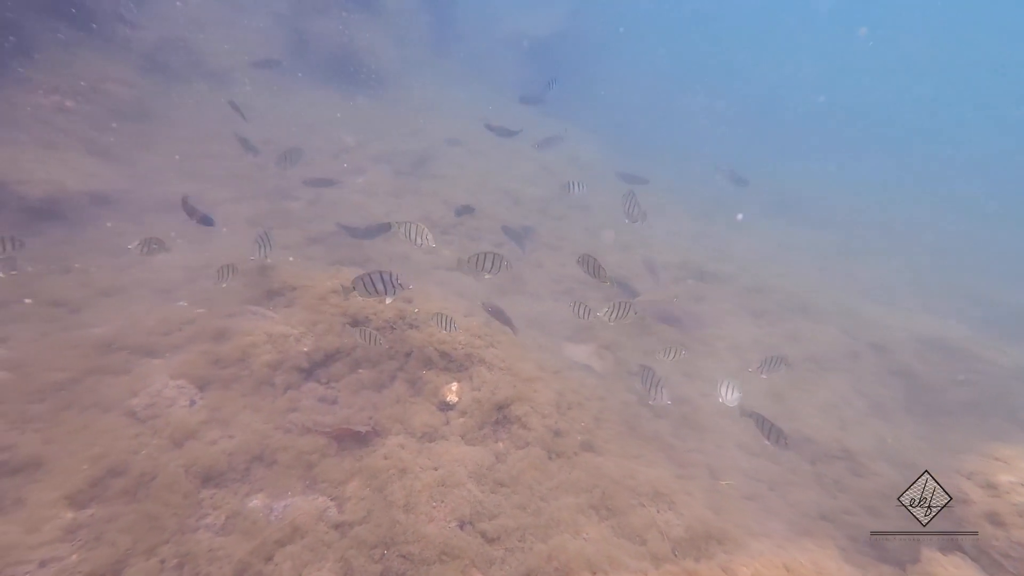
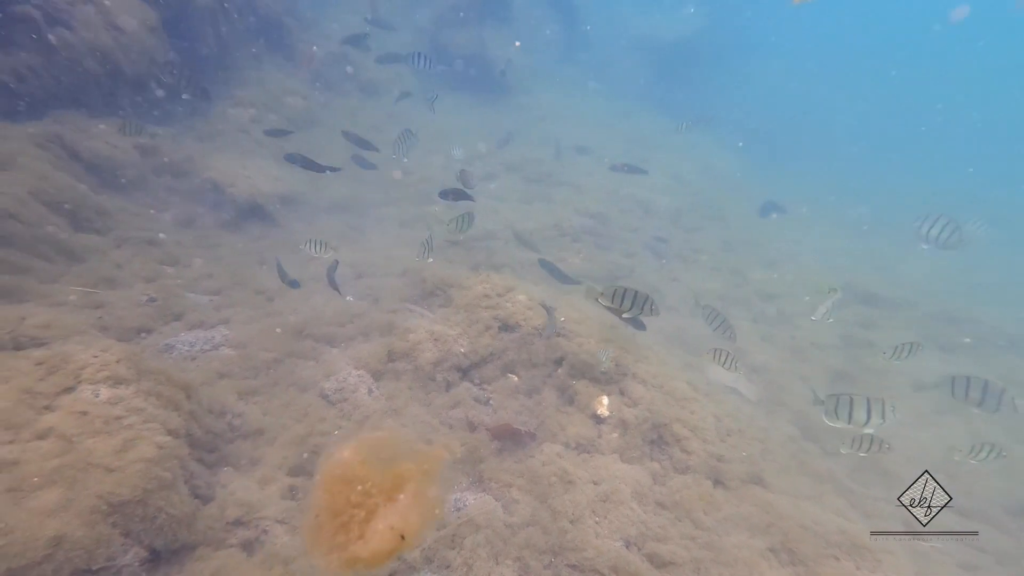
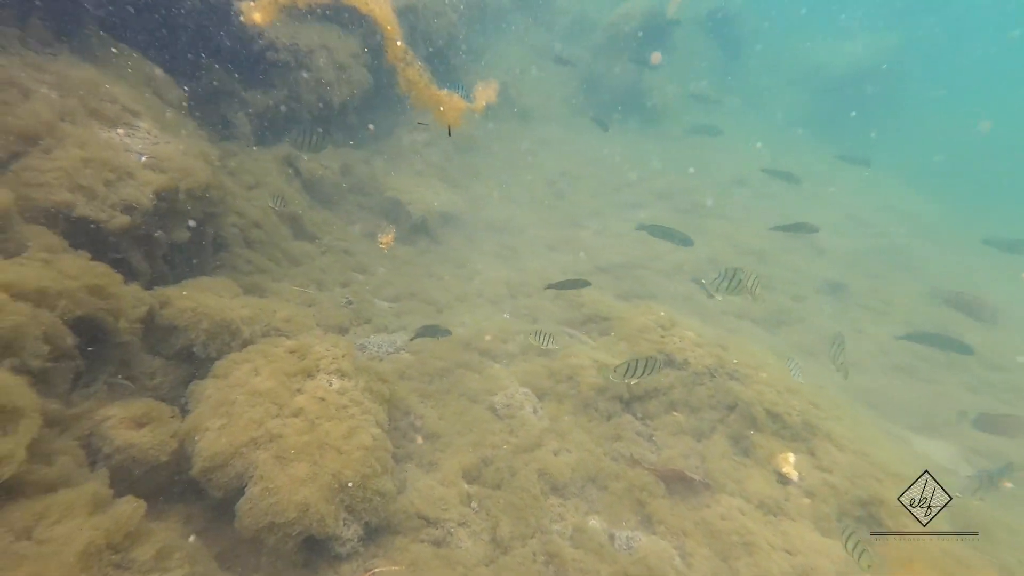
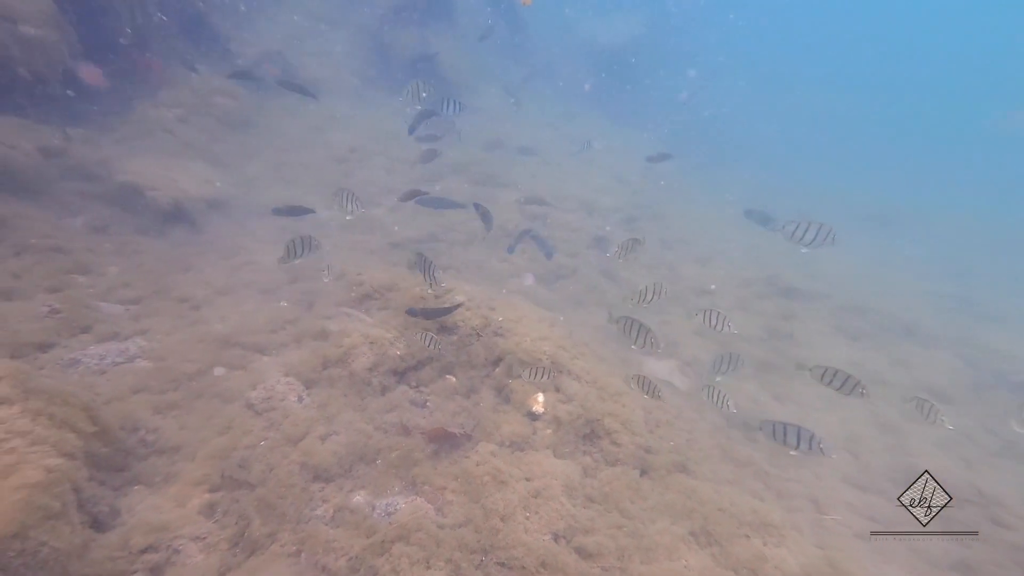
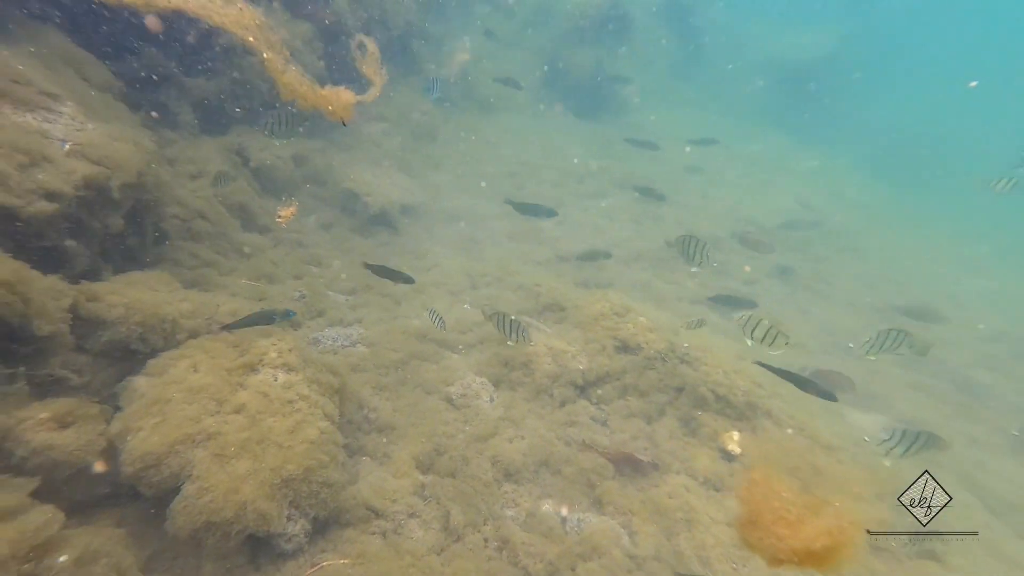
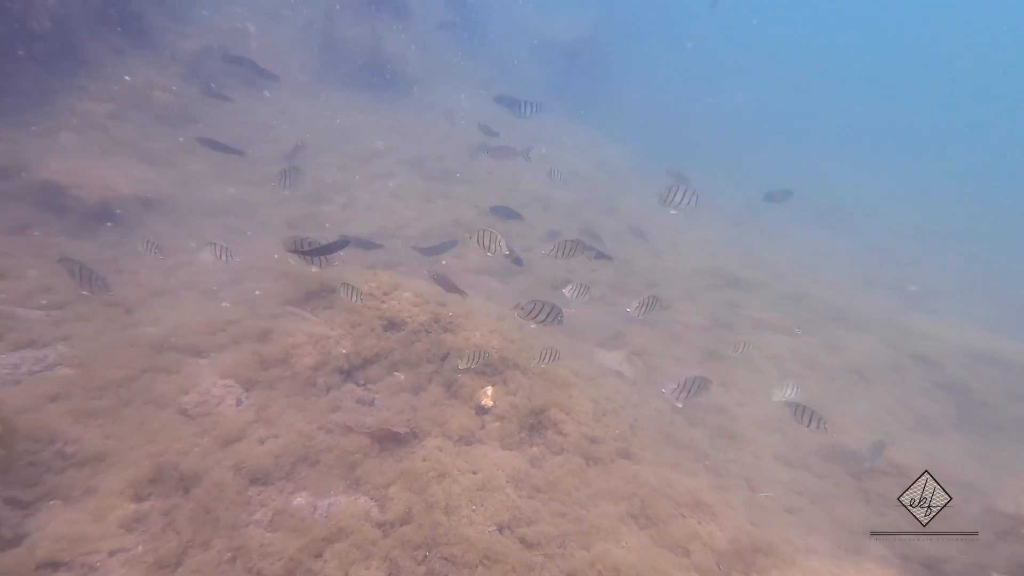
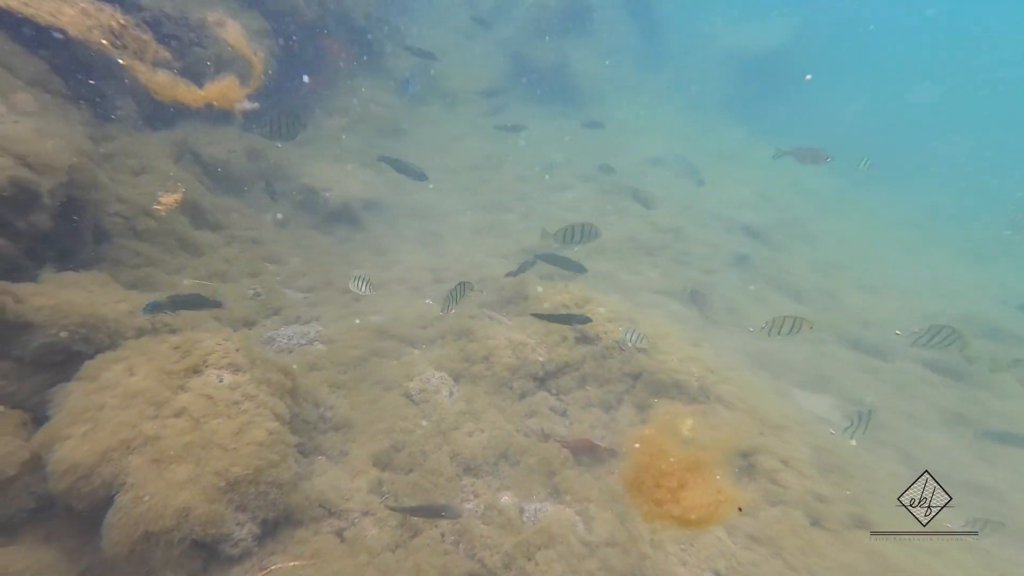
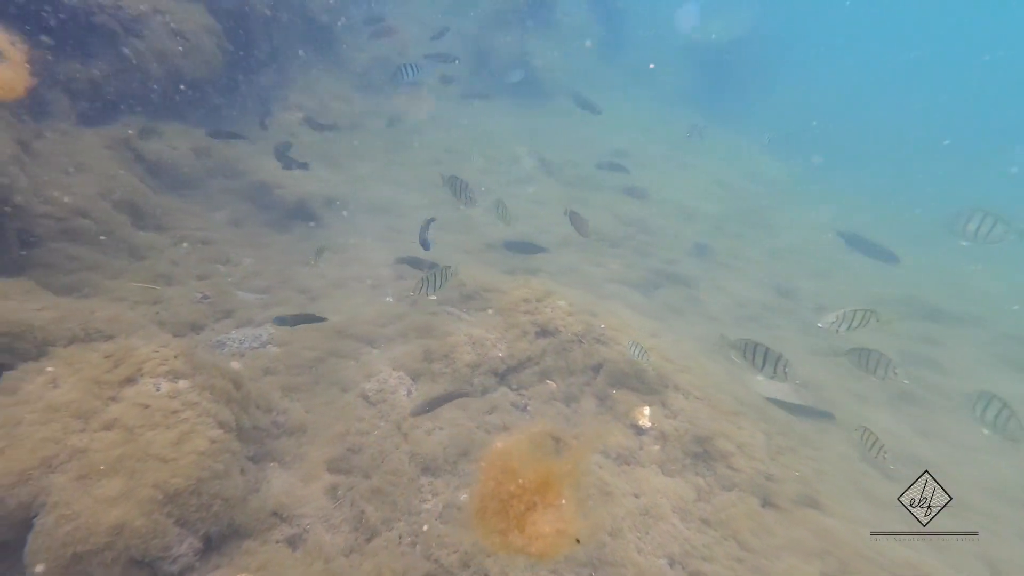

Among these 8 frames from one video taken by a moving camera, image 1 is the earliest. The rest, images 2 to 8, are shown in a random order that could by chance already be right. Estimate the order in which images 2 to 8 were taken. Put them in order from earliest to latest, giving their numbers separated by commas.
6, 4, 2, 8, 7, 5, 3
